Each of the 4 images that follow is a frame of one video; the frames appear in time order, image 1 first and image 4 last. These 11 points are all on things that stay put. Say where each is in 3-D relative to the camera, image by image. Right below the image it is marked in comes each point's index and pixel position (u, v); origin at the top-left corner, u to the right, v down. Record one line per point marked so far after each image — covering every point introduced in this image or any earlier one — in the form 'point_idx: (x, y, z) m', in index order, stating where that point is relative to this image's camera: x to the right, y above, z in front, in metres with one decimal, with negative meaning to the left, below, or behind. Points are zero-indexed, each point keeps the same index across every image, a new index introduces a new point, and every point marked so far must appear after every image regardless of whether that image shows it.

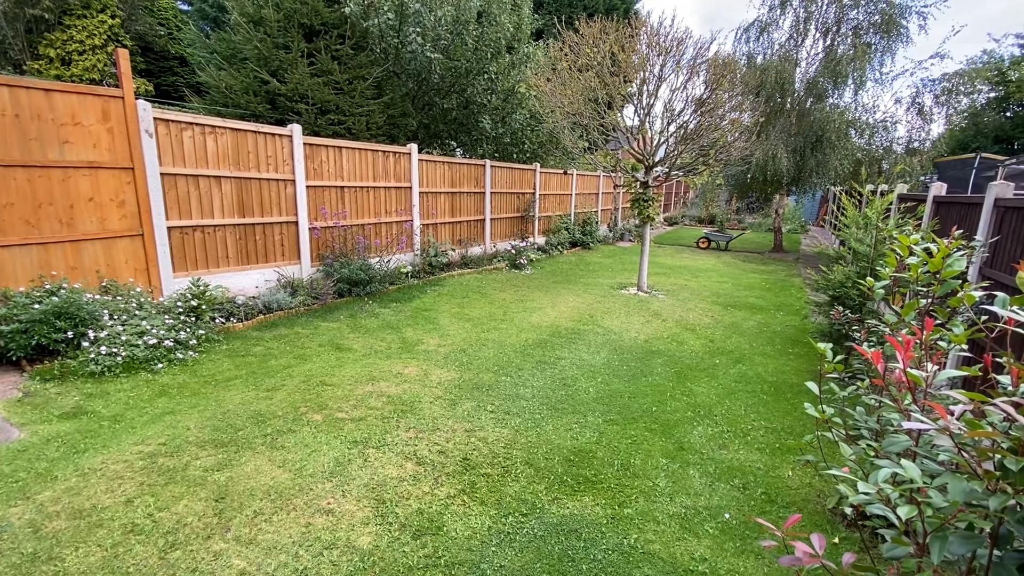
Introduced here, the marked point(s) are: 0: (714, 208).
0: (+7.8, +3.1, +18.5) m
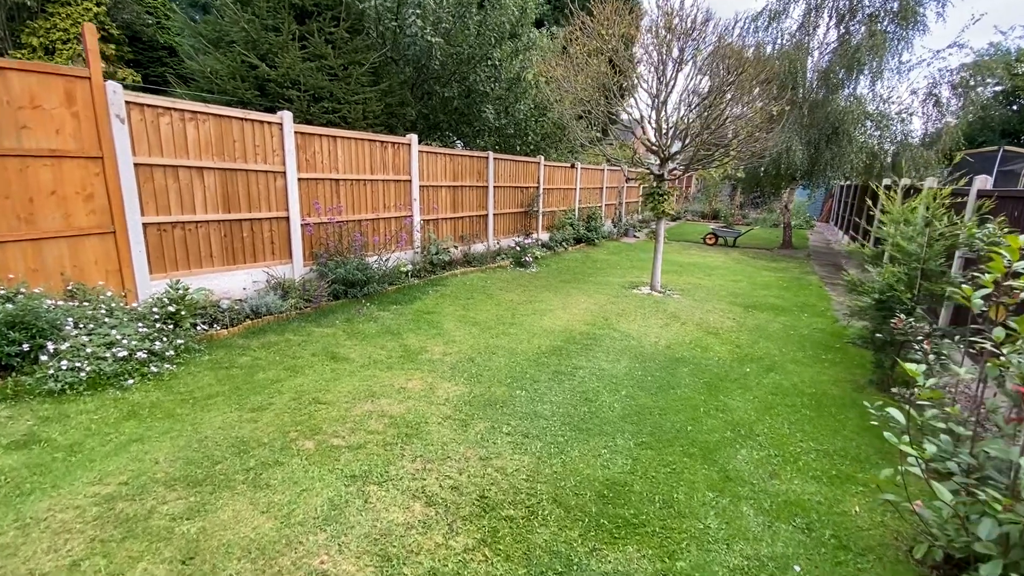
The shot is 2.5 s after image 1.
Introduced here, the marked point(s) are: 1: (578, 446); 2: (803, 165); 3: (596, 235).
0: (+7.8, +3.2, +18.1) m
1: (+0.4, -1.0, +2.9) m
2: (+6.6, +2.8, +10.8) m
3: (+2.0, +1.3, +11.3) m
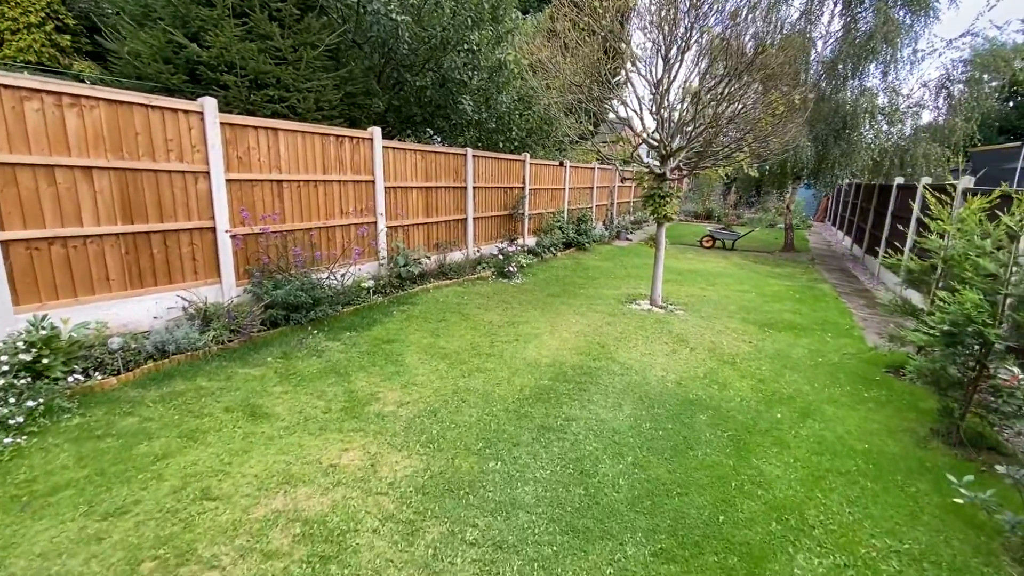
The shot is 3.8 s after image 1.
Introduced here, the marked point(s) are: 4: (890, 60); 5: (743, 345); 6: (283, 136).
0: (+7.3, +3.1, +17.3) m
1: (+0.3, -1.2, +2.1) m
2: (+6.3, +2.7, +10.0) m
3: (+1.6, +1.1, +10.4) m
4: (+7.5, +4.5, +9.4) m
5: (+2.4, -0.6, +4.9) m
6: (-2.3, +1.5, +4.7) m
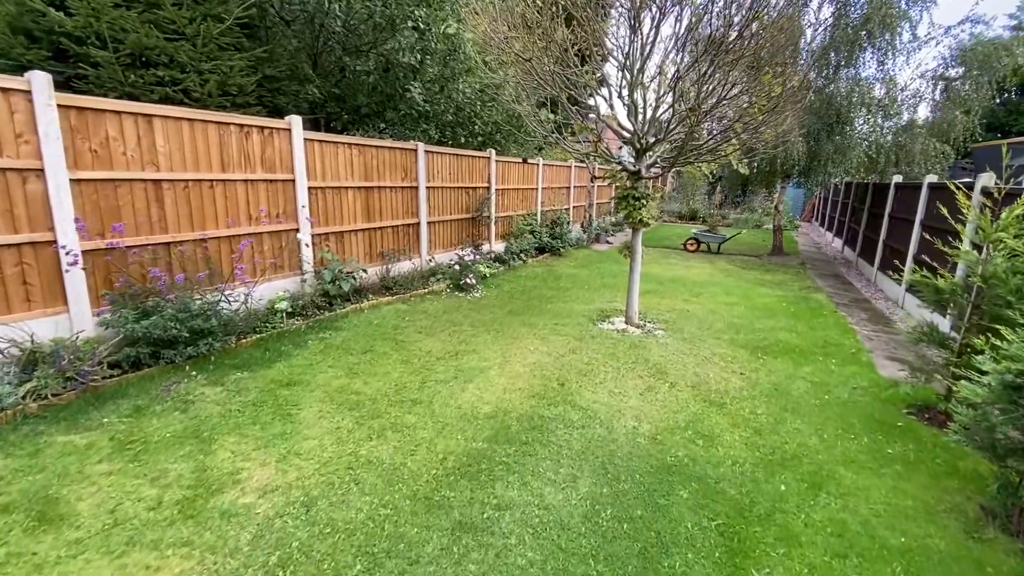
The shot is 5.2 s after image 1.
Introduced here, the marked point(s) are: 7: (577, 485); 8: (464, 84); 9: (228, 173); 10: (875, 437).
0: (+6.4, +3.0, +16.6) m
1: (-0.2, -1.4, +1.2) m
2: (+5.6, +2.5, +9.3) m
3: (+1.0, +0.9, +9.5) m
4: (+6.8, +4.4, +8.7) m
5: (+1.9, -0.8, +4.0) m
6: (-2.8, +1.3, +3.8) m
7: (+0.4, -1.1, +2.6) m
8: (-0.7, +3.2, +7.5) m
9: (-2.5, +1.0, +4.2) m
10: (+2.4, -1.0, +3.2) m
